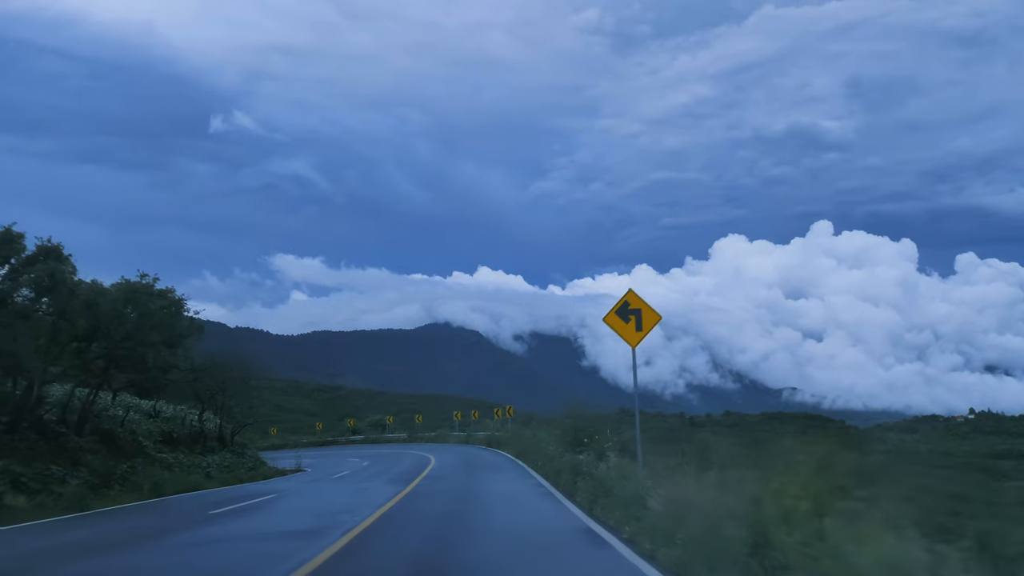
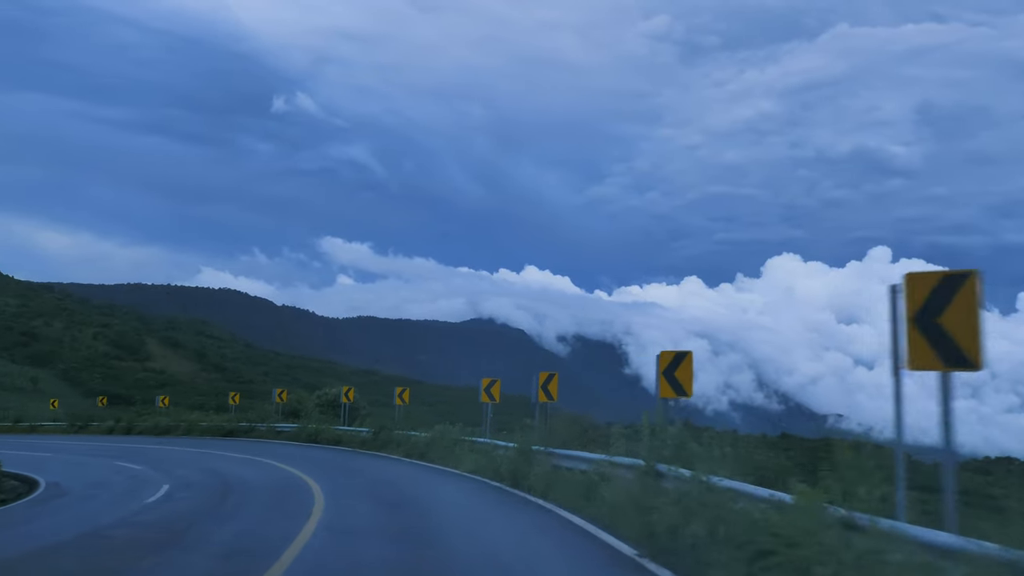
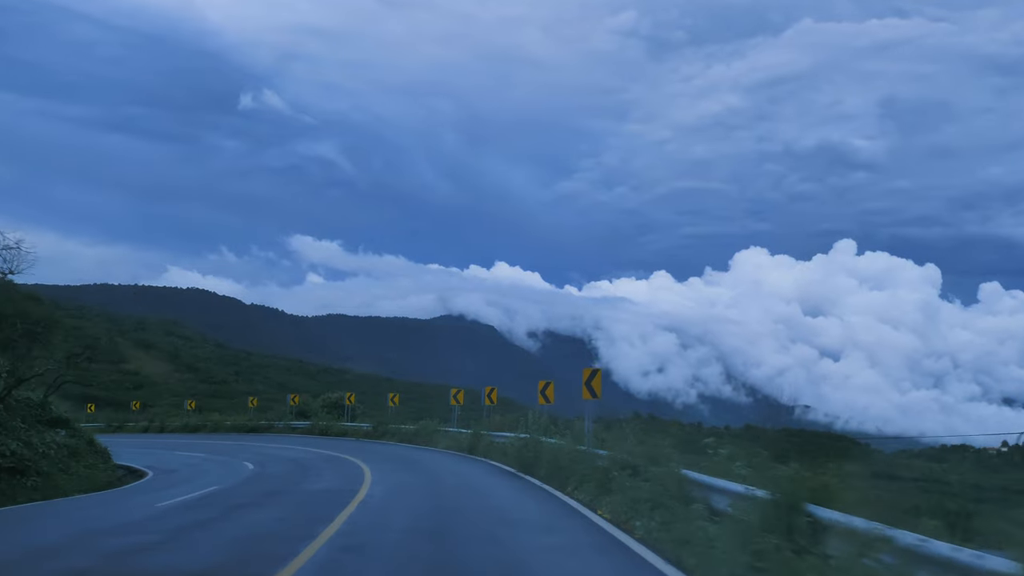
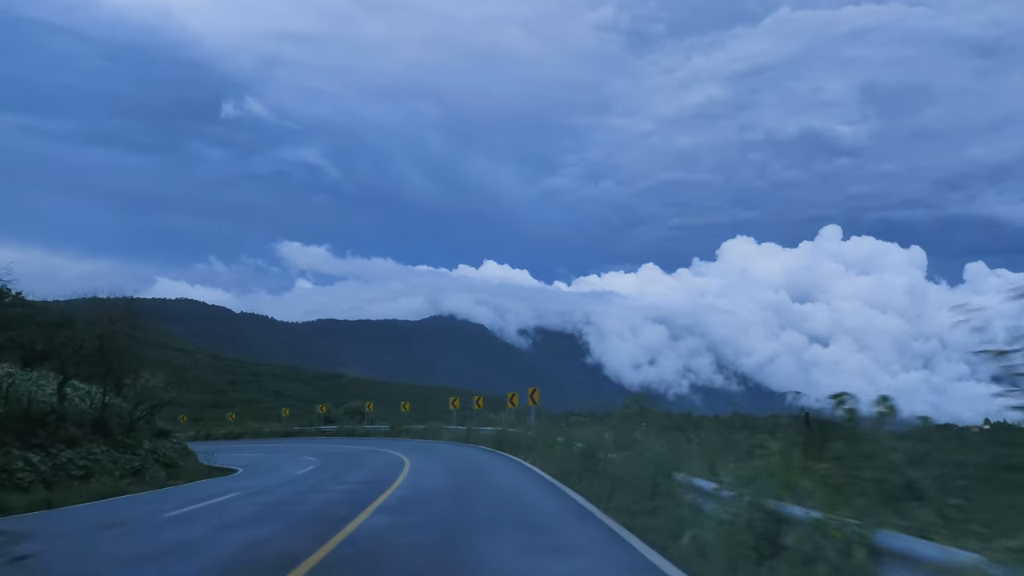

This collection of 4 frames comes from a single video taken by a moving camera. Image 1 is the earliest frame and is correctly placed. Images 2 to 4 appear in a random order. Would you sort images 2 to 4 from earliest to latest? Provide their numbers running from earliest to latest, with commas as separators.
4, 3, 2
